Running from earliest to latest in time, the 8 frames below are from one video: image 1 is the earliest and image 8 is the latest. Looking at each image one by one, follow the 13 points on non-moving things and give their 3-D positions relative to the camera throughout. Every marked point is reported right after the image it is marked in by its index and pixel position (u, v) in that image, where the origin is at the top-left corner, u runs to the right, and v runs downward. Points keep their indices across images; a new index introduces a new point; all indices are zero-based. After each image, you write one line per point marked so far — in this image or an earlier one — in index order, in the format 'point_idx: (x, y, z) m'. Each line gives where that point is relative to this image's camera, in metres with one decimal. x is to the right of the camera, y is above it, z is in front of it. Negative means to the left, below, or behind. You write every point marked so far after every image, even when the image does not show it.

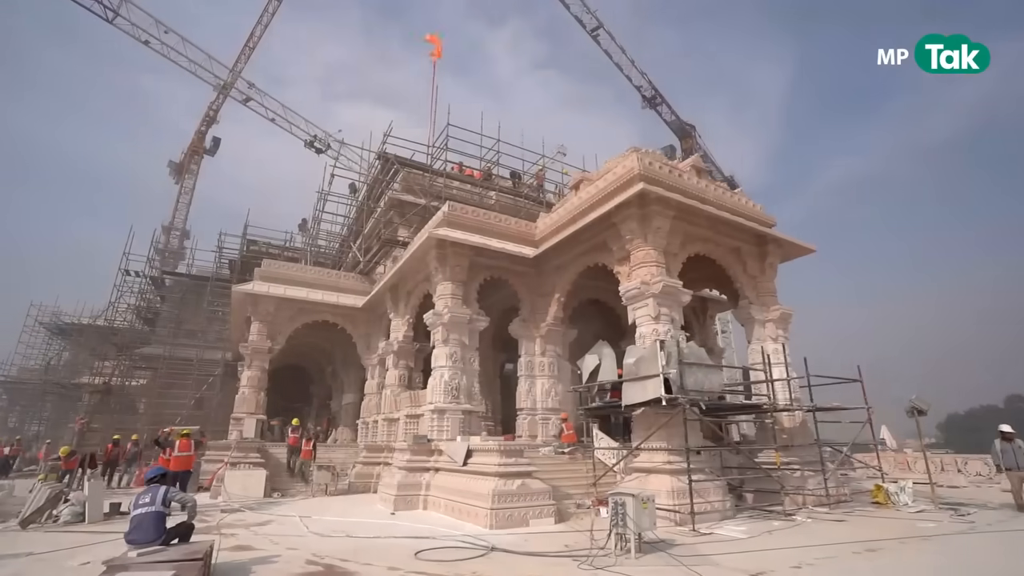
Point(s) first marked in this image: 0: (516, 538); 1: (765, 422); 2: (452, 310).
0: (0.0, -3.1, +6.5) m
1: (+4.8, -2.6, +9.8) m
2: (-1.1, -0.4, +10.2) m
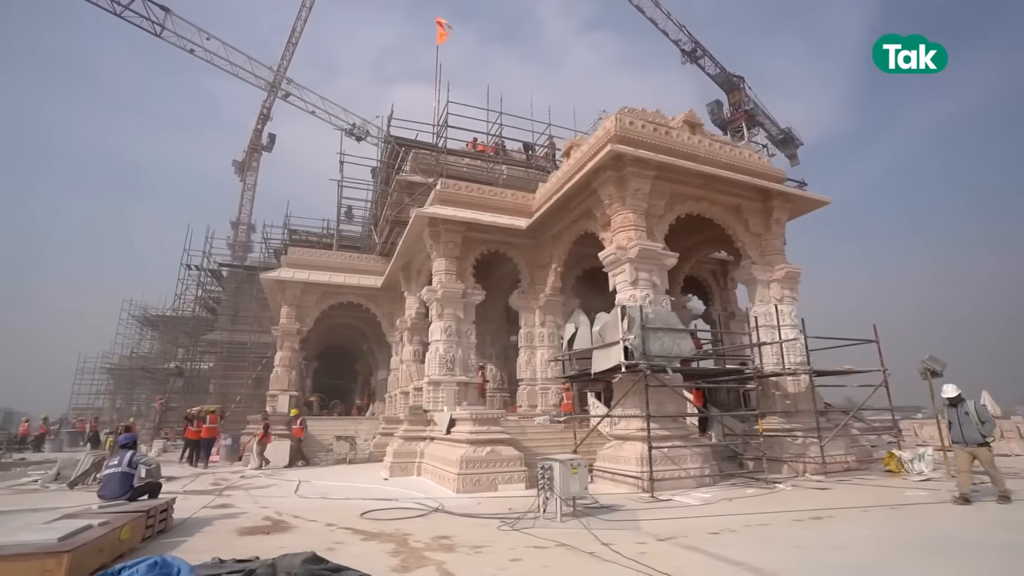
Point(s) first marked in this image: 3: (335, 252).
0: (-0.5, -2.8, +6.7) m
1: (+4.6, -1.8, +9.3) m
2: (-1.3, +0.1, +10.5) m
3: (-5.2, +1.1, +15.3) m
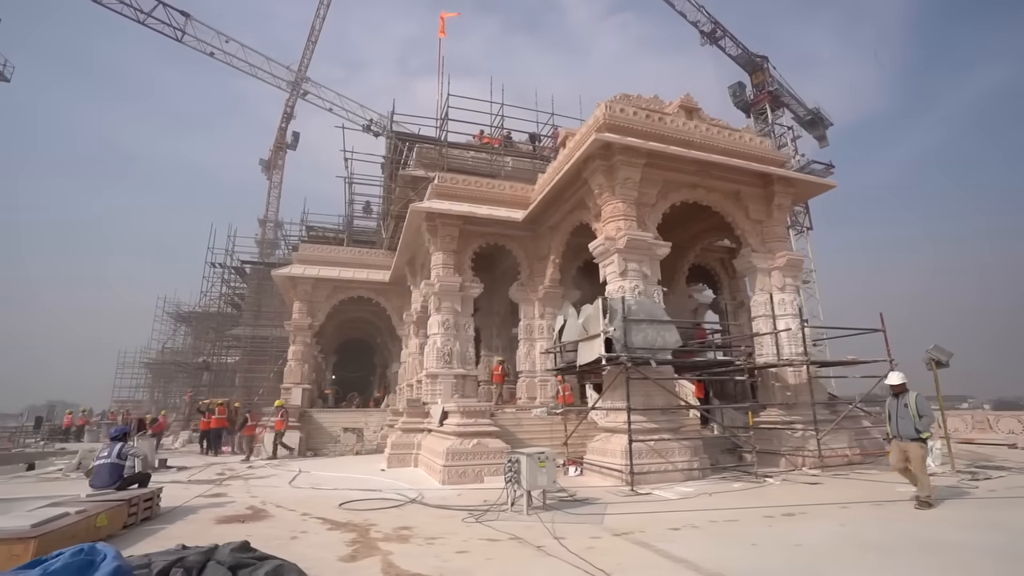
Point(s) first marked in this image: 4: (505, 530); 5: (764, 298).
0: (-0.8, -2.7, +6.8) m
1: (+4.5, -1.6, +9.1) m
2: (-1.4, +0.2, +10.6) m
3: (-5.0, +1.2, +15.6) m
4: (-0.1, -2.3, +4.9) m
5: (+4.6, -0.2, +9.4) m
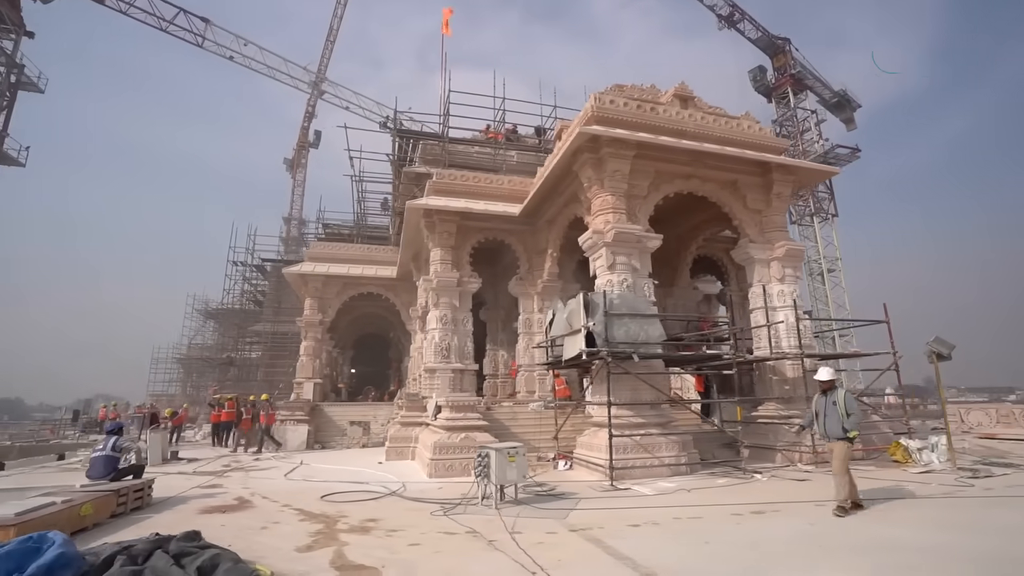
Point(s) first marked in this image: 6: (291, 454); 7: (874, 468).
0: (-1.1, -2.6, +6.9) m
1: (+4.3, -1.5, +8.9) m
2: (-1.5, +0.3, +10.7) m
3: (-4.8, +1.3, +15.9) m
4: (-0.4, -2.2, +4.9) m
5: (+4.4, 0.0, +9.2) m
6: (-4.5, -3.3, +10.4) m
7: (+5.2, -2.6, +7.5) m
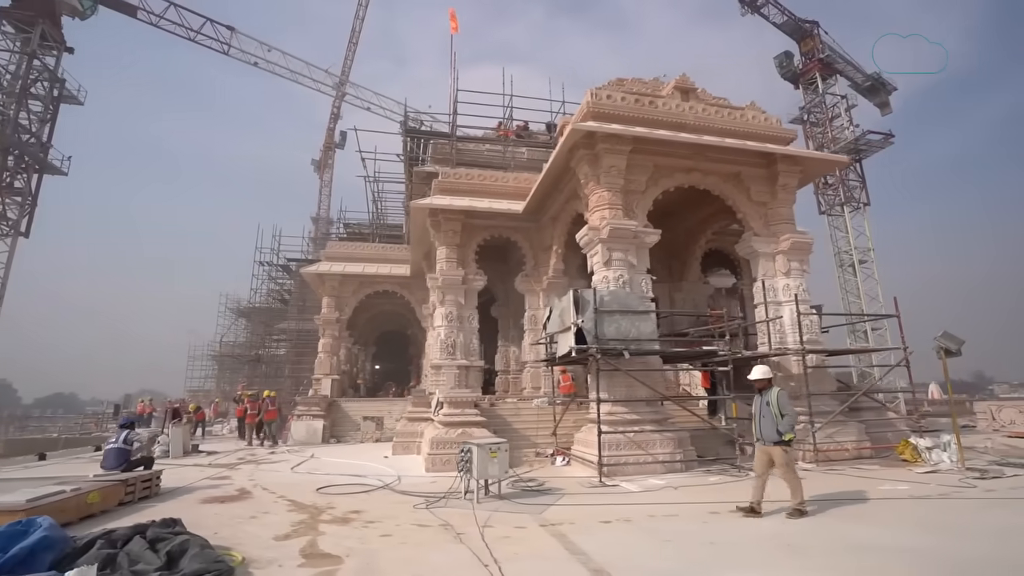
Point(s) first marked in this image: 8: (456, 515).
0: (-1.2, -2.6, +7.1) m
1: (+4.3, -1.4, +8.7) m
2: (-1.4, +0.3, +10.8) m
3: (-4.4, +1.4, +16.3) m
4: (-0.7, -2.2, +5.0) m
5: (+4.4, +0.1, +9.0) m
6: (-4.3, -3.3, +10.8) m
7: (+5.1, -2.5, +7.3) m
8: (-0.6, -2.2, +5.1) m
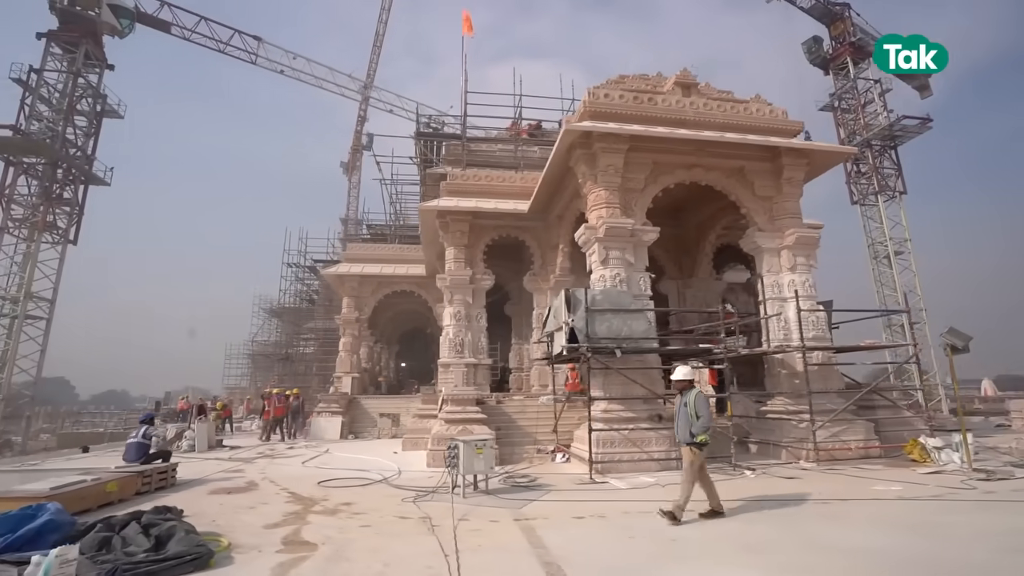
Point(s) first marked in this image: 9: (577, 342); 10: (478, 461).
0: (-1.2, -2.6, +7.3) m
1: (+4.3, -1.3, +8.6) m
2: (-1.3, +0.3, +11.0) m
3: (-3.9, +1.4, +16.7) m
4: (-0.9, -2.3, +5.2) m
5: (+4.4, +0.1, +8.8) m
6: (-4.2, -3.4, +11.2) m
7: (+5.0, -2.4, +7.1) m
8: (-0.8, -2.2, +5.3) m
9: (+0.9, -0.7, +7.1) m
10: (-0.4, -2.0, +5.9) m
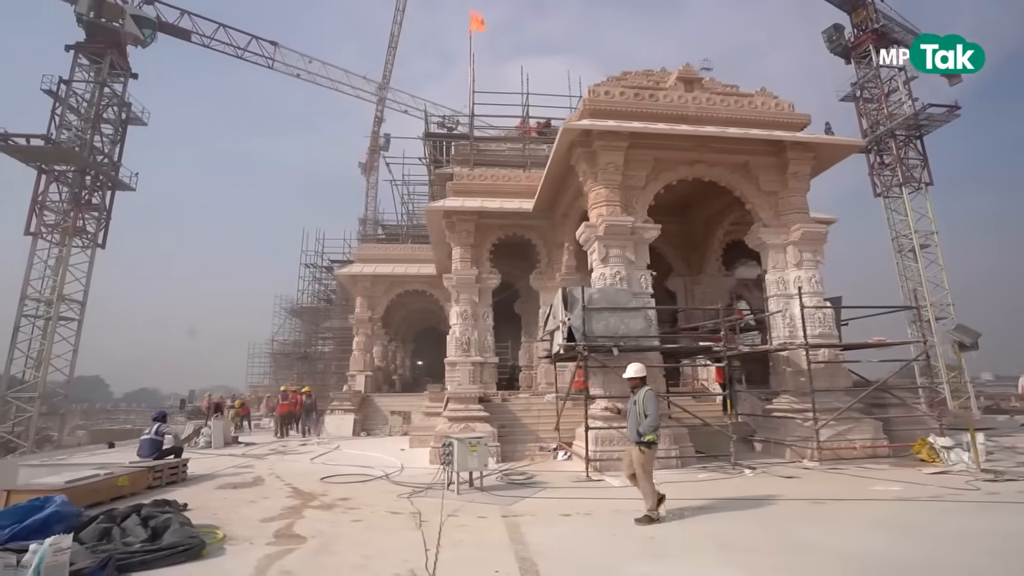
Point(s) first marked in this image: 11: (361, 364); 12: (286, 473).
0: (-1.2, -2.6, +7.4) m
1: (+4.4, -1.3, +8.4) m
2: (-1.1, +0.4, +11.1) m
3: (-3.6, +1.4, +16.9) m
4: (-1.0, -2.3, +5.4) m
5: (+4.5, +0.2, +8.7) m
6: (-4.0, -3.4, +11.5) m
7: (+5.0, -2.4, +6.9) m
8: (-0.9, -2.2, +5.4) m
9: (+0.8, -0.7, +7.1) m
10: (-0.5, -2.0, +6.0) m
11: (-4.5, -2.3, +15.5) m
12: (-3.4, -2.8, +7.8) m
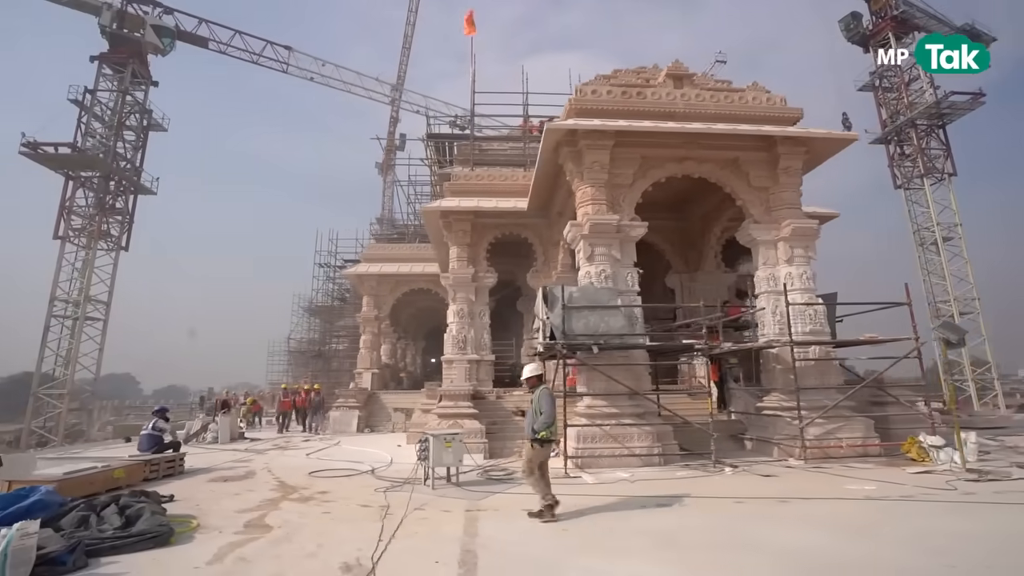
0: (-1.5, -2.6, +7.6) m
1: (+4.2, -1.2, +8.4) m
2: (-1.2, +0.4, +11.3) m
3: (-3.4, +1.4, +17.1) m
4: (-1.3, -2.3, +5.5) m
5: (+4.3, +0.3, +8.6) m
6: (-4.0, -3.4, +11.8) m
7: (+4.8, -2.3, +6.8) m
8: (-1.2, -2.2, +5.5) m
9: (+0.6, -0.7, +7.2) m
10: (-0.8, -2.0, +6.1) m
11: (-4.4, -2.2, +15.8) m
12: (-3.6, -2.8, +8.0) m
